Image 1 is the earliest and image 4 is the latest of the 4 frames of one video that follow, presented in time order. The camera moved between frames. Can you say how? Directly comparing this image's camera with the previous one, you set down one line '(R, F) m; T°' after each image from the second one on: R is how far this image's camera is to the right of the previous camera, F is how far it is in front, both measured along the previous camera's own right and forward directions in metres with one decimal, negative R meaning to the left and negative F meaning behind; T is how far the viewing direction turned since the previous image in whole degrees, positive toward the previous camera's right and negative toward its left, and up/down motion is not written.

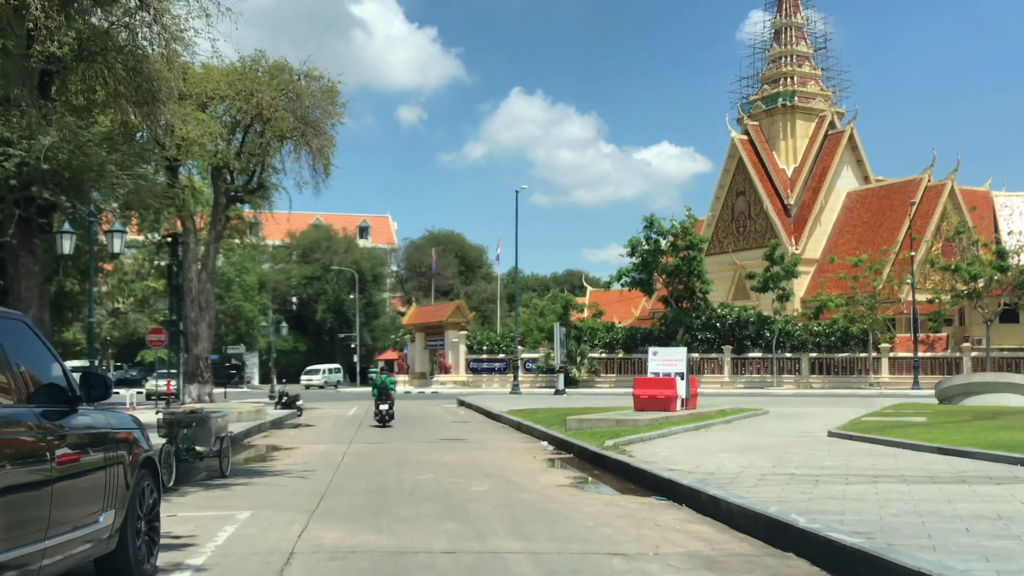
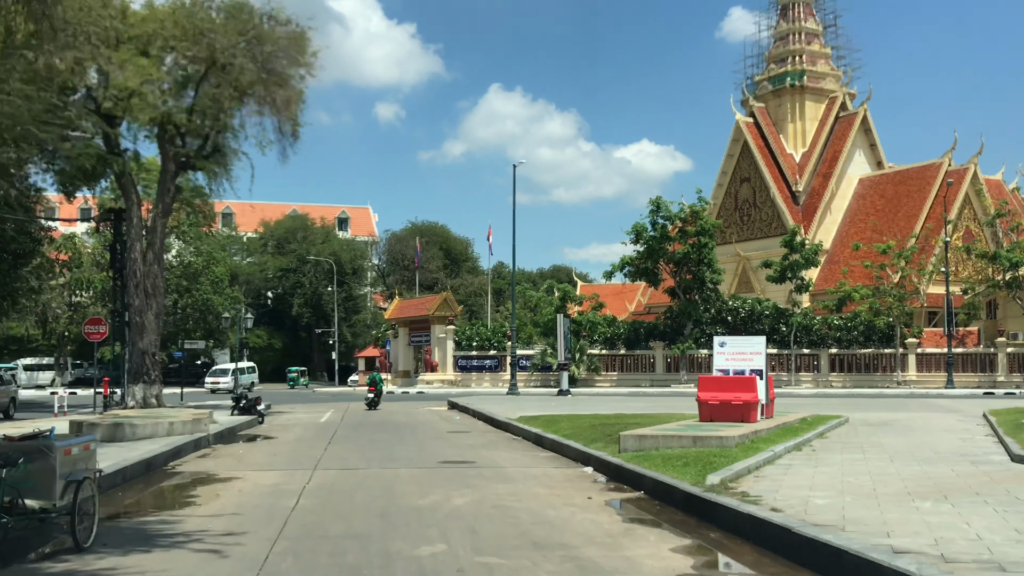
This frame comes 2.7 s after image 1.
(-0.6, +4.4) m; +1°
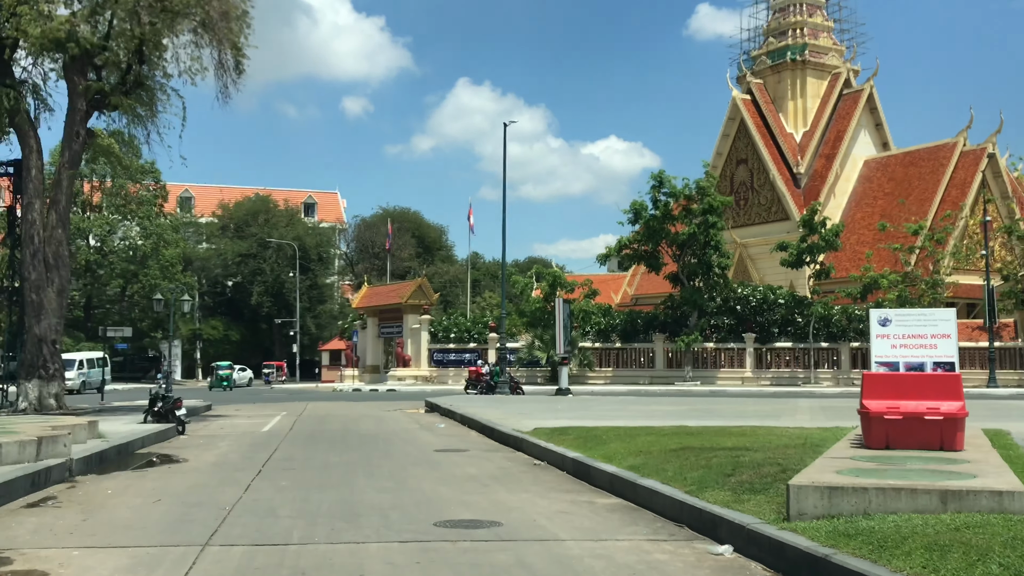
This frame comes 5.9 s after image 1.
(-0.6, +5.1) m; +2°
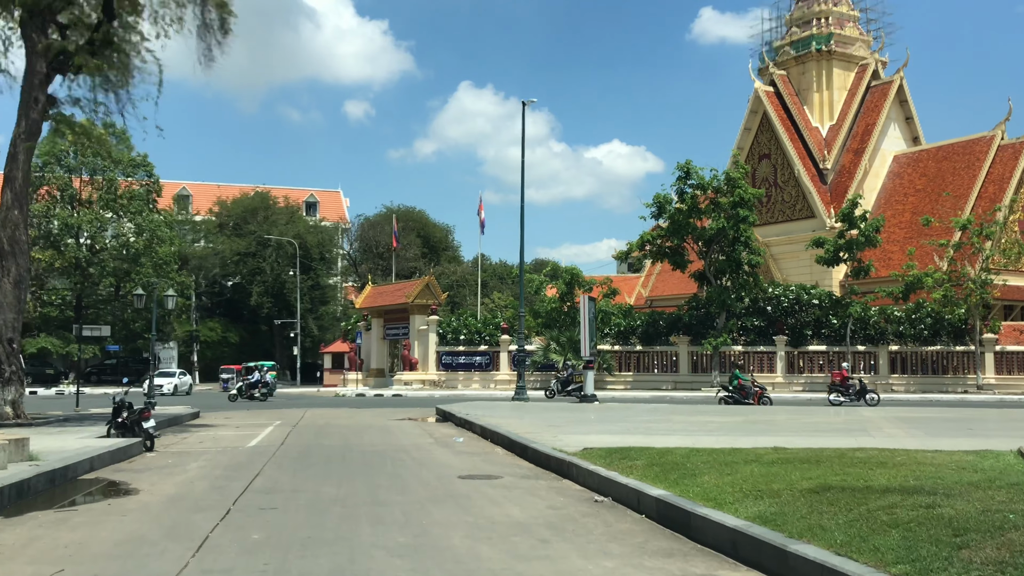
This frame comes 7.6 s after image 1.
(-0.5, +2.7) m; 0°
